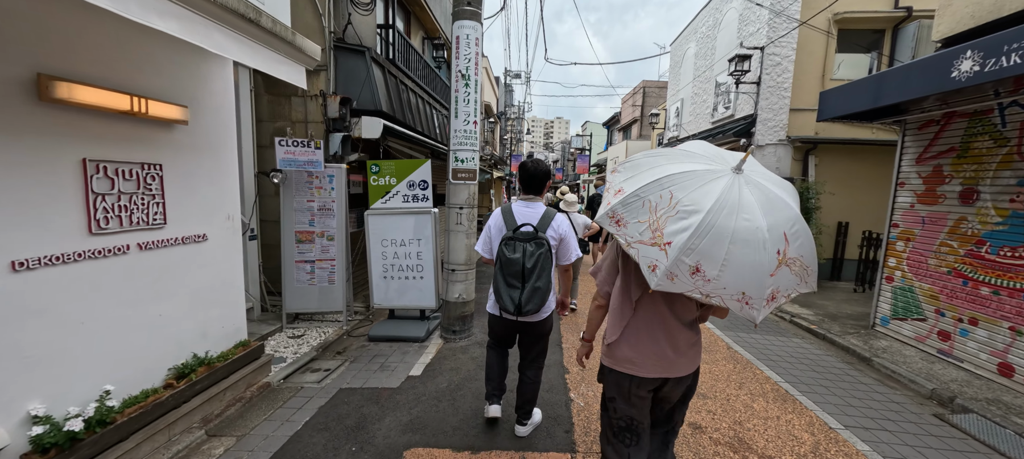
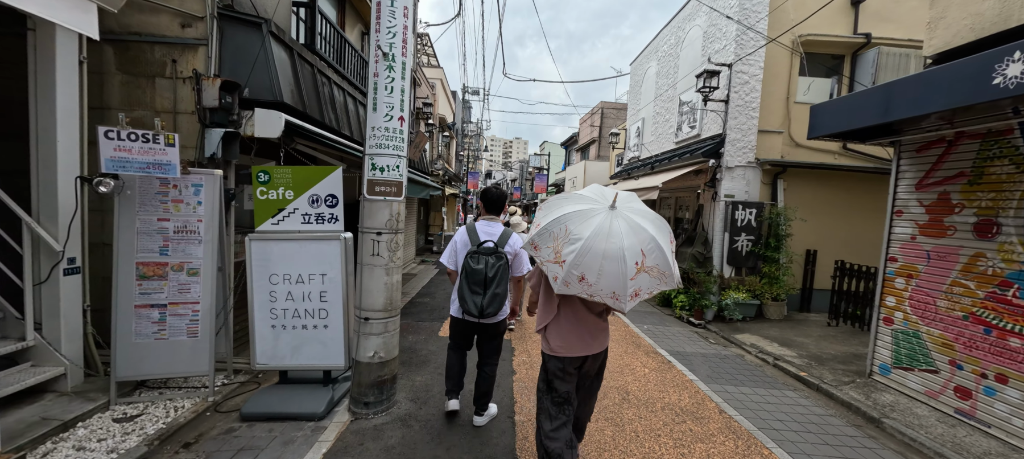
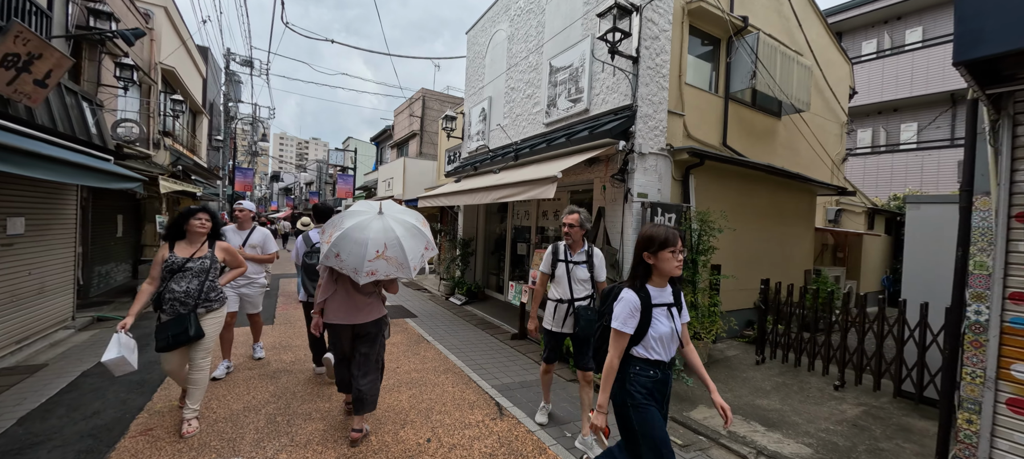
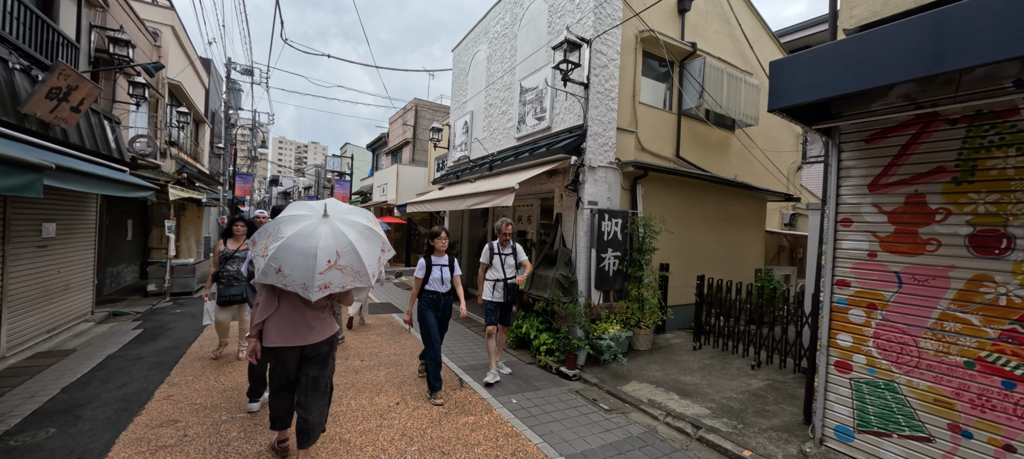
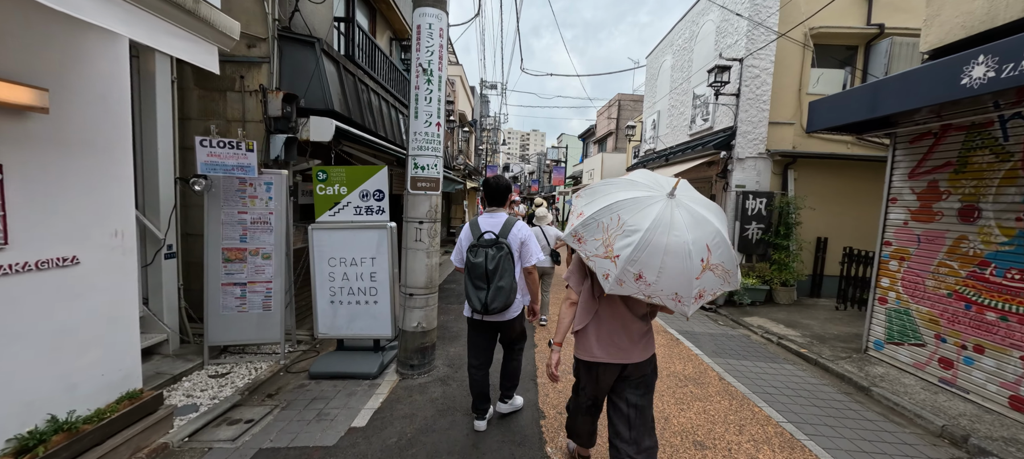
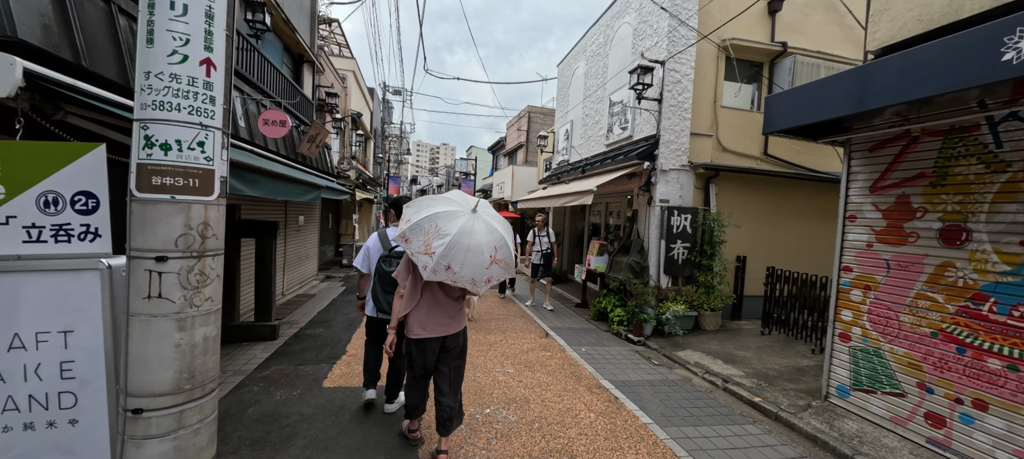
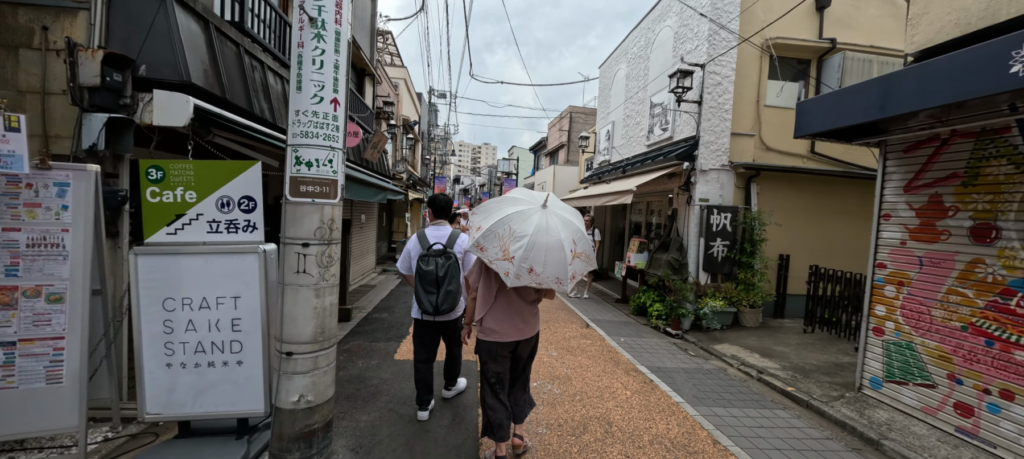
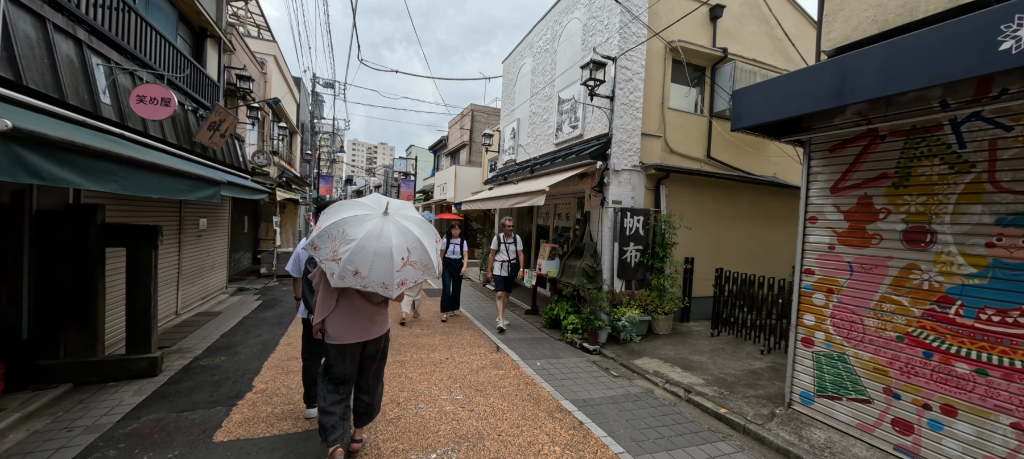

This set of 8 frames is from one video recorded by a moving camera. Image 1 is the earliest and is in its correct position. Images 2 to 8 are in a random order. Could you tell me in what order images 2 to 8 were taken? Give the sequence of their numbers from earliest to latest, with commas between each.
5, 2, 7, 6, 8, 4, 3
